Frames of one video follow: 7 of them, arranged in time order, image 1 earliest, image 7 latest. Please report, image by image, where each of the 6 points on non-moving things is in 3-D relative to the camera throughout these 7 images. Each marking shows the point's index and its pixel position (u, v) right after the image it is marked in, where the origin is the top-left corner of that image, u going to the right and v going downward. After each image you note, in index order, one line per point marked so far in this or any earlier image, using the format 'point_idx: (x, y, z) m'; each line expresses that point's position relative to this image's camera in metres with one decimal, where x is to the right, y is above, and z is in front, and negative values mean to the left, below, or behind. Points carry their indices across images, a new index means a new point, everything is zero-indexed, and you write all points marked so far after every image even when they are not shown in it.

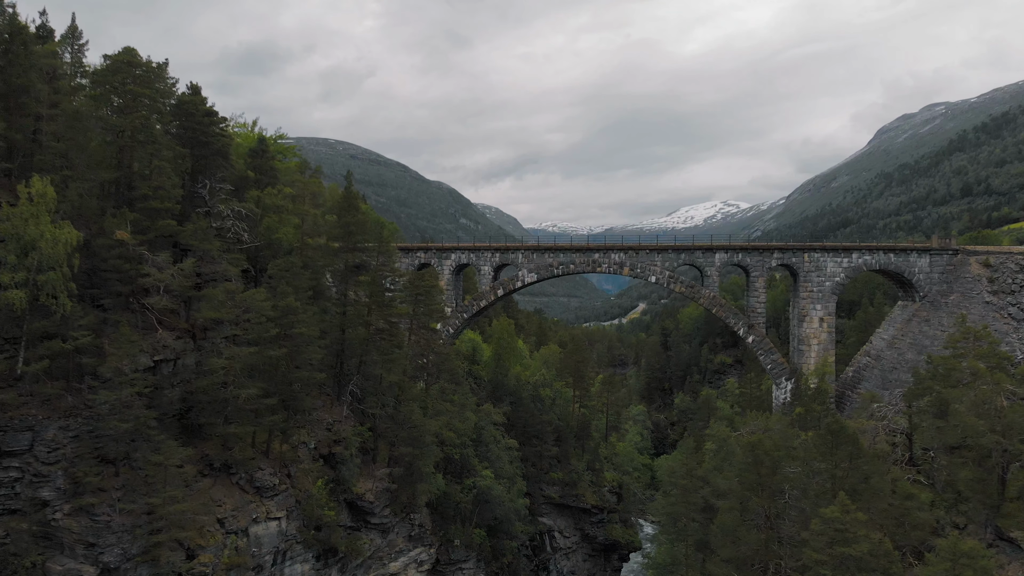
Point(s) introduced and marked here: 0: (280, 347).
0: (-5.6, -1.4, +19.9) m
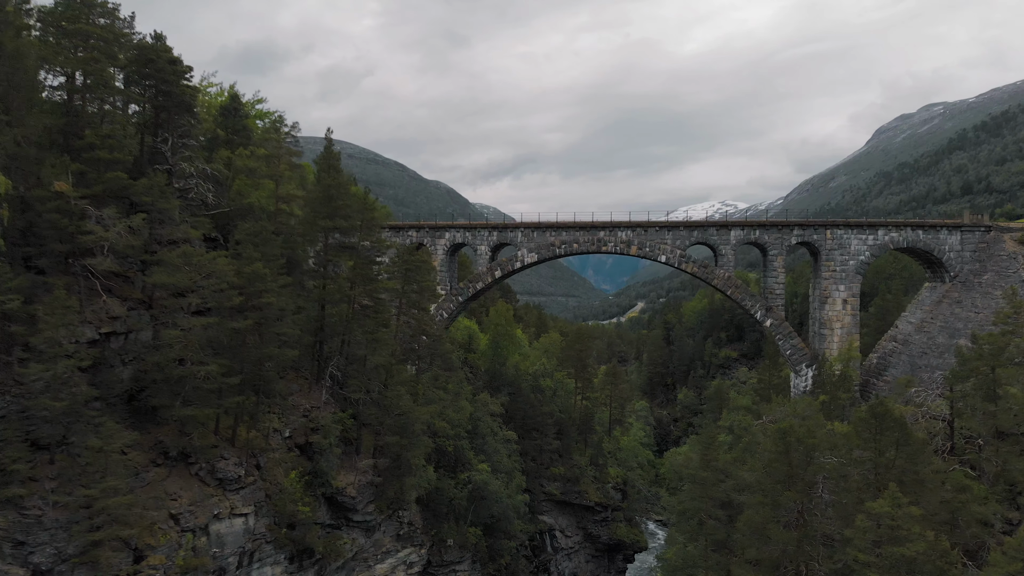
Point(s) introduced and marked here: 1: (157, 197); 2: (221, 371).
0: (-5.6, -0.6, +17.4) m
1: (-7.4, +1.9, +17.5) m
2: (-5.9, -1.7, +16.9) m
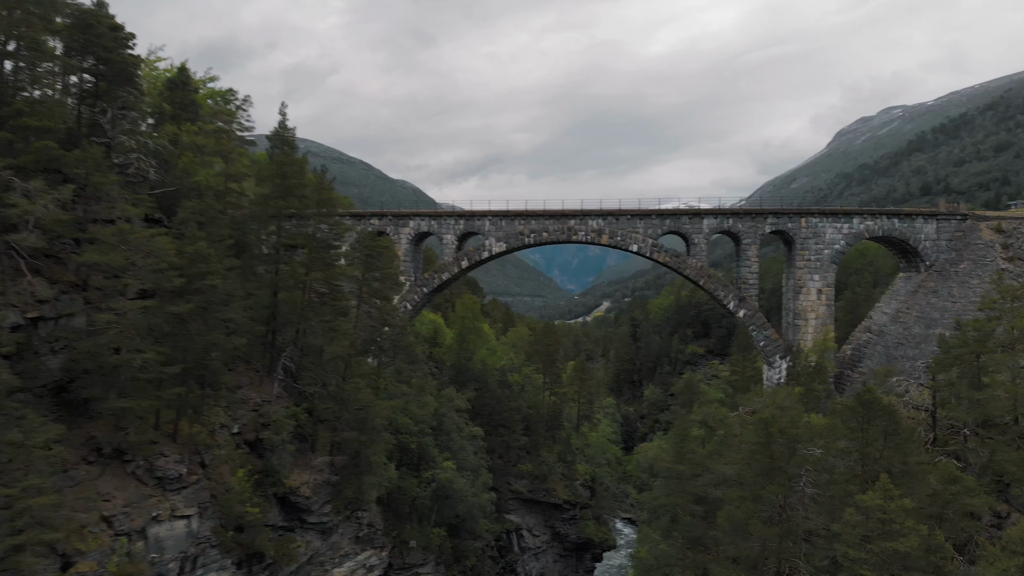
0: (-6.2, -0.3, +16.0) m
1: (-8.1, +2.3, +16.0) m
2: (-6.5, -1.3, +15.5) m
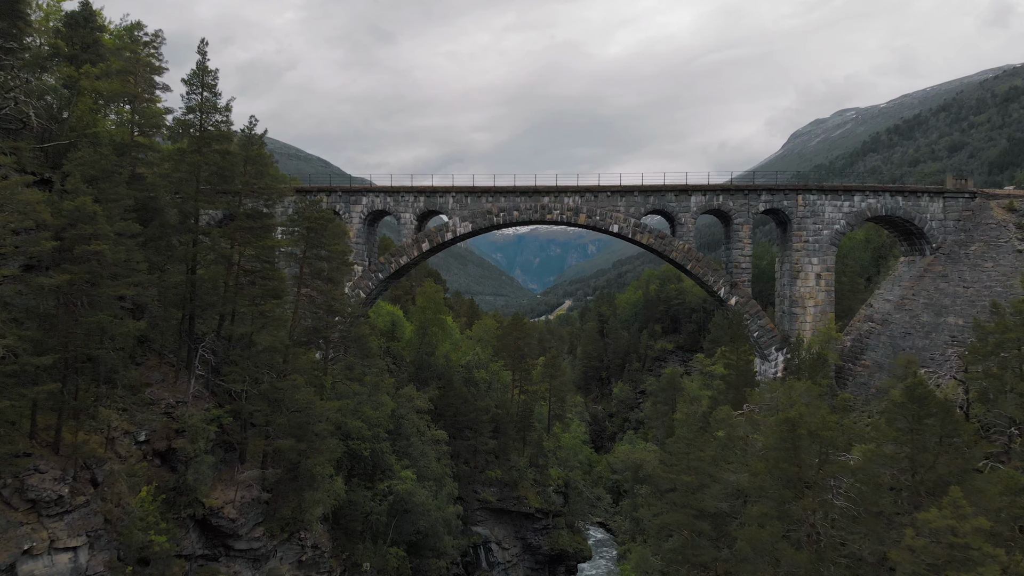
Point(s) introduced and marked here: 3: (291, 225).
0: (-6.6, +0.2, +12.4) m
1: (-8.5, +2.7, +12.4) m
2: (-6.9, -0.9, +11.9) m
3: (-5.1, +1.5, +19.3) m
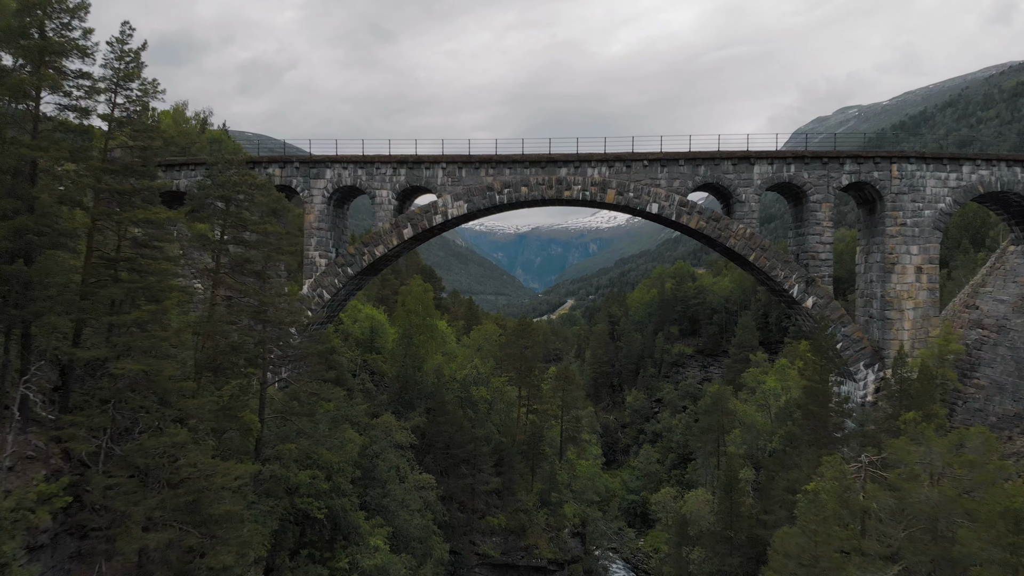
0: (-6.5, +0.2, +6.4) m
1: (-8.3, +2.7, +6.3) m
2: (-6.7, -0.9, +5.8) m
3: (-4.9, +1.5, +13.3) m
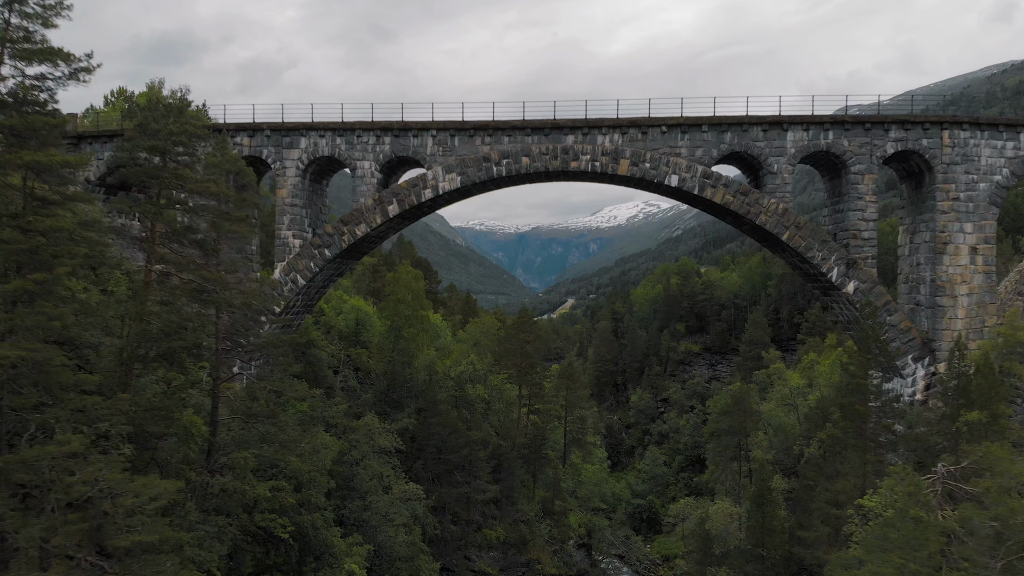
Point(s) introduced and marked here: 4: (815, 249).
0: (-6.5, +0.5, +3.9) m
1: (-8.3, +3.1, +3.9) m
2: (-6.8, -0.5, +3.4) m
3: (-4.9, +1.8, +10.8) m
4: (+6.5, +0.9, +18.4) m
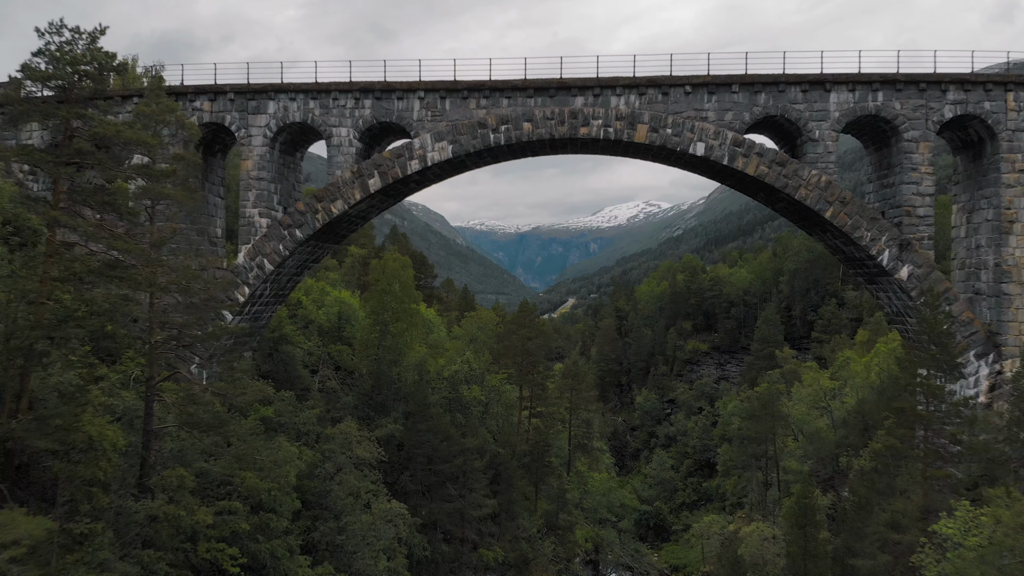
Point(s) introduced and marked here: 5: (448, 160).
0: (-6.5, +0.8, +1.6) m
1: (-8.3, +3.3, +1.5) m
2: (-6.8, -0.3, +1.0) m
3: (-4.9, +2.1, +8.4) m
4: (+6.5, +1.1, +16.0) m
5: (-1.2, +2.4, +16.4) m
